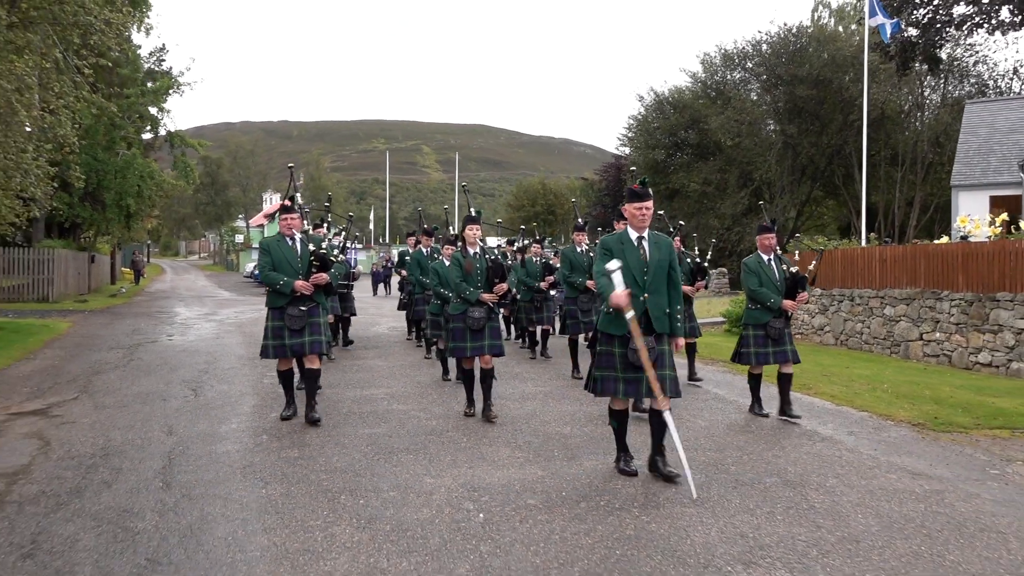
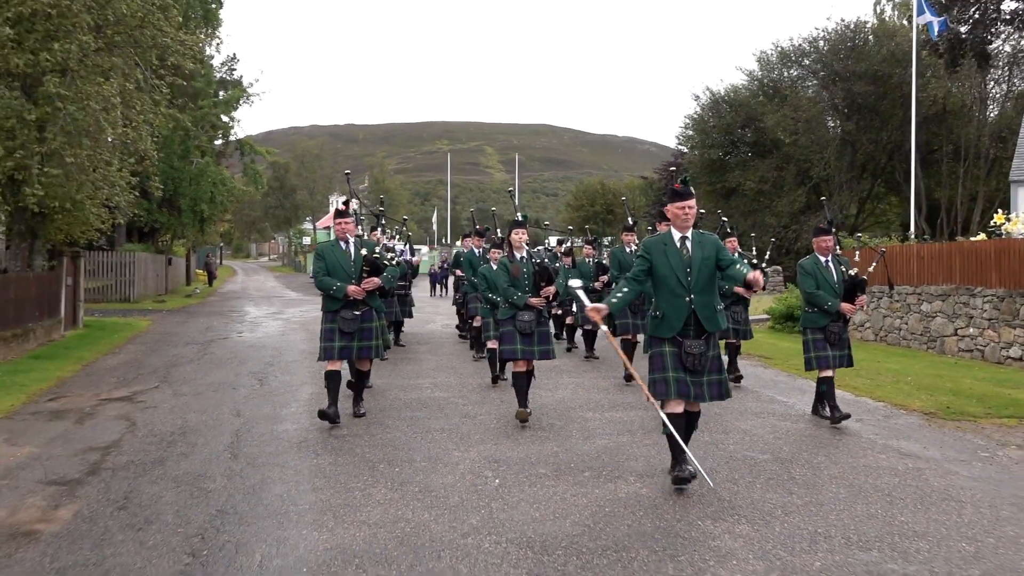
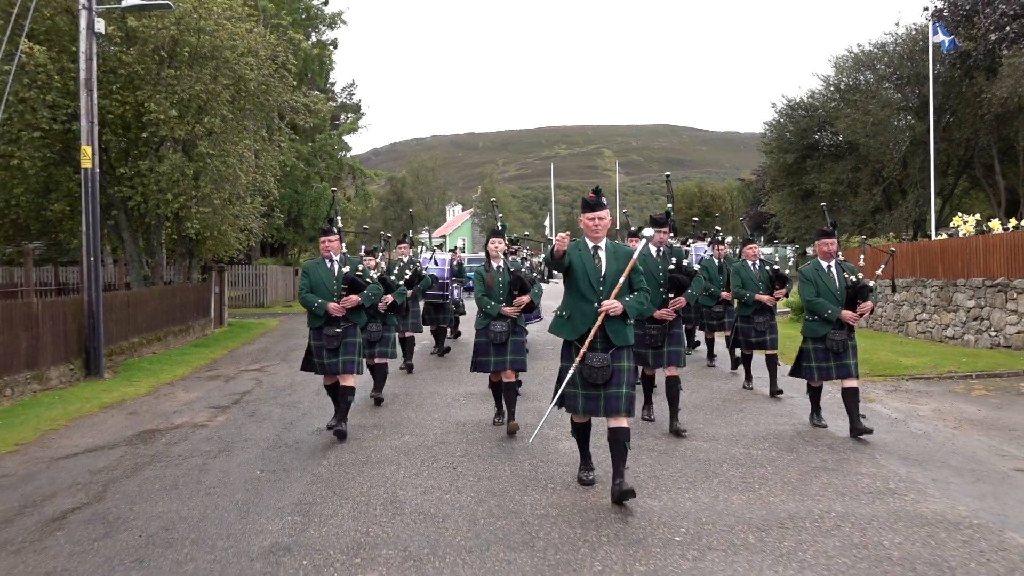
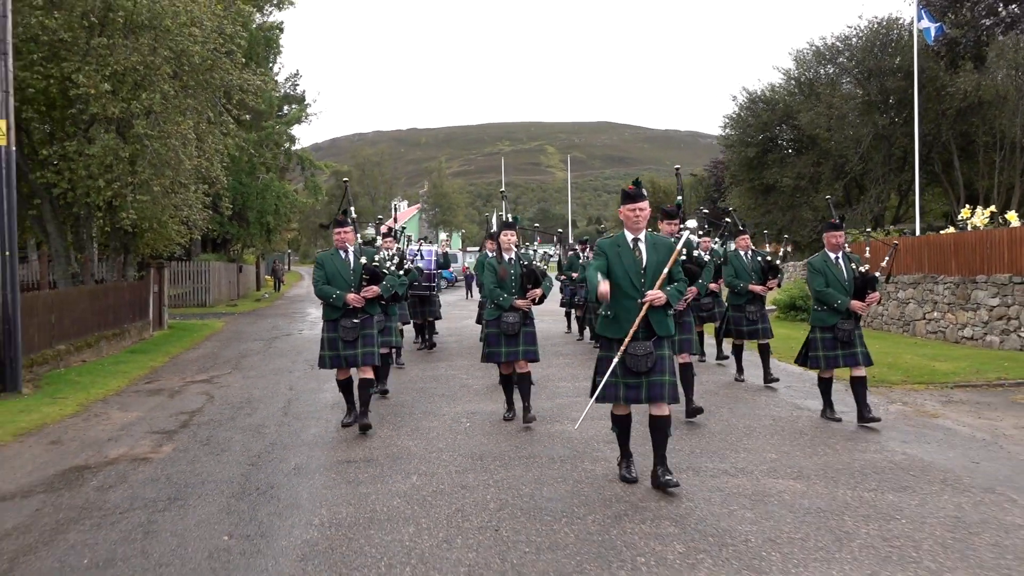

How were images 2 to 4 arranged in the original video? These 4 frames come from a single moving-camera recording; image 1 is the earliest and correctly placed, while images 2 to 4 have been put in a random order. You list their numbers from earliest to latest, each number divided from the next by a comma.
2, 4, 3
